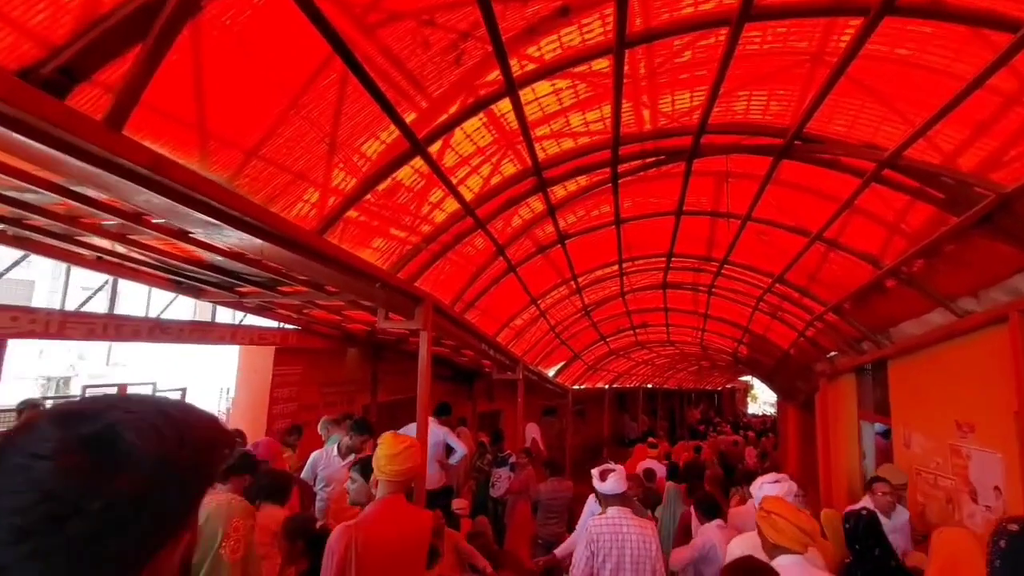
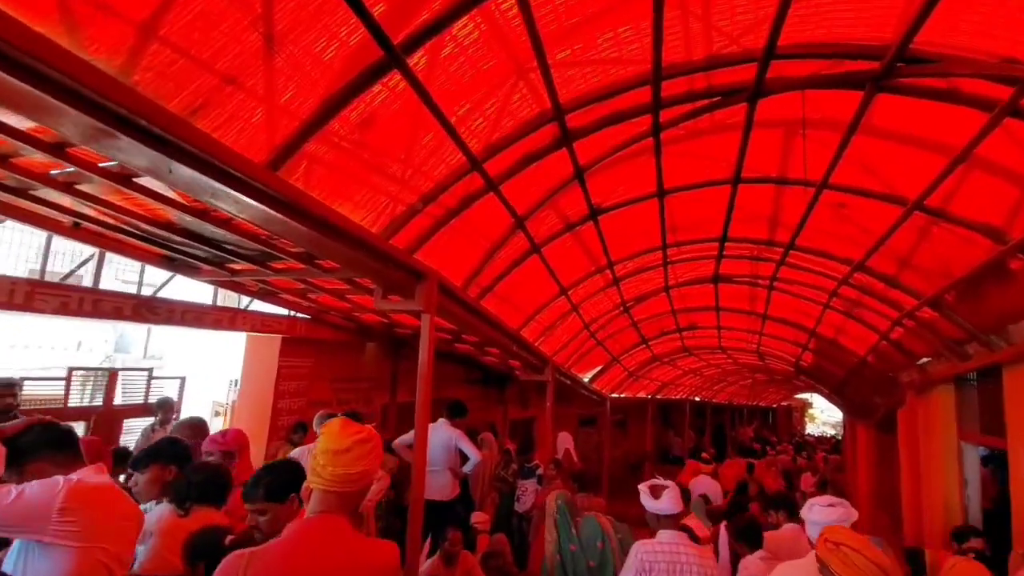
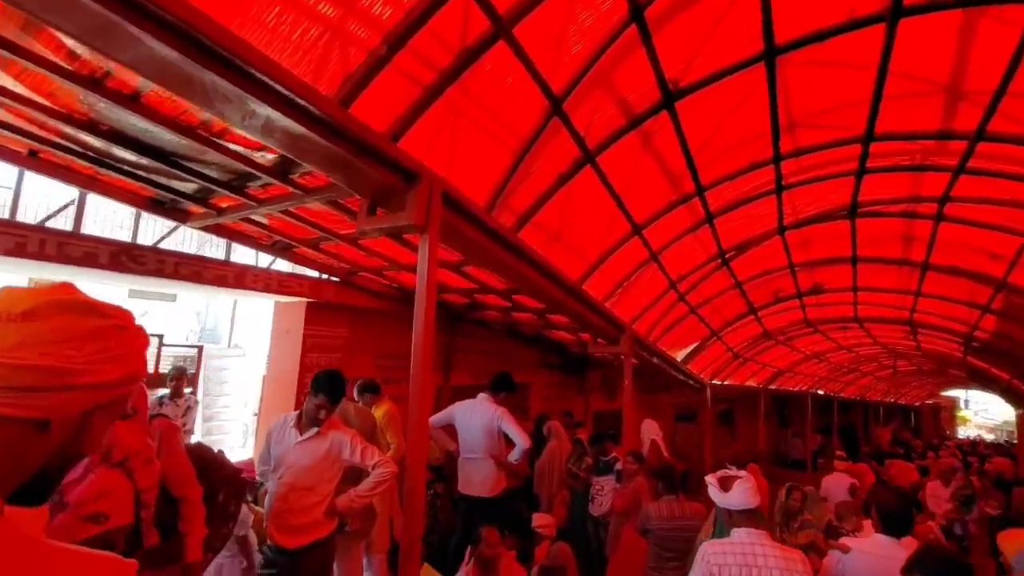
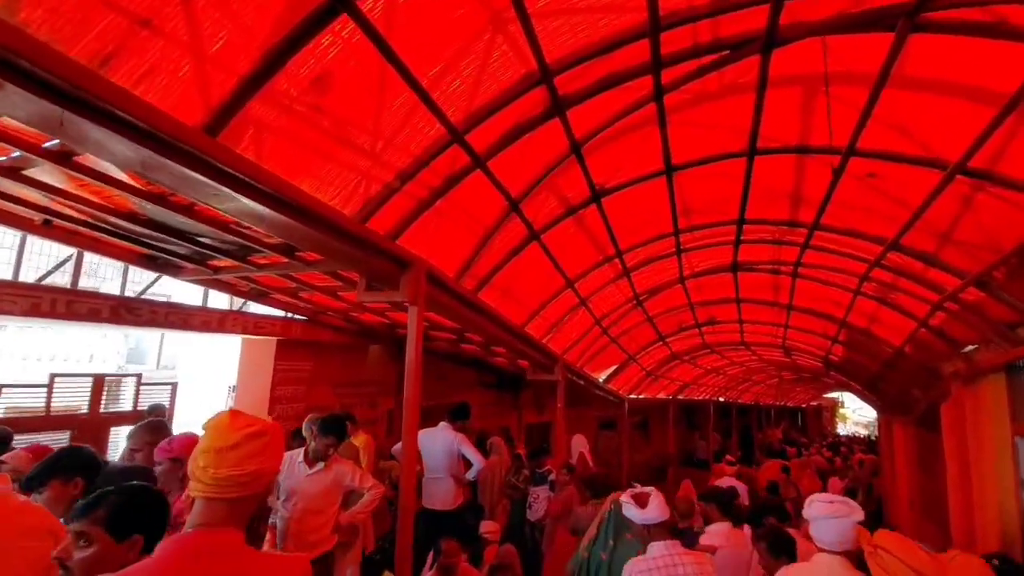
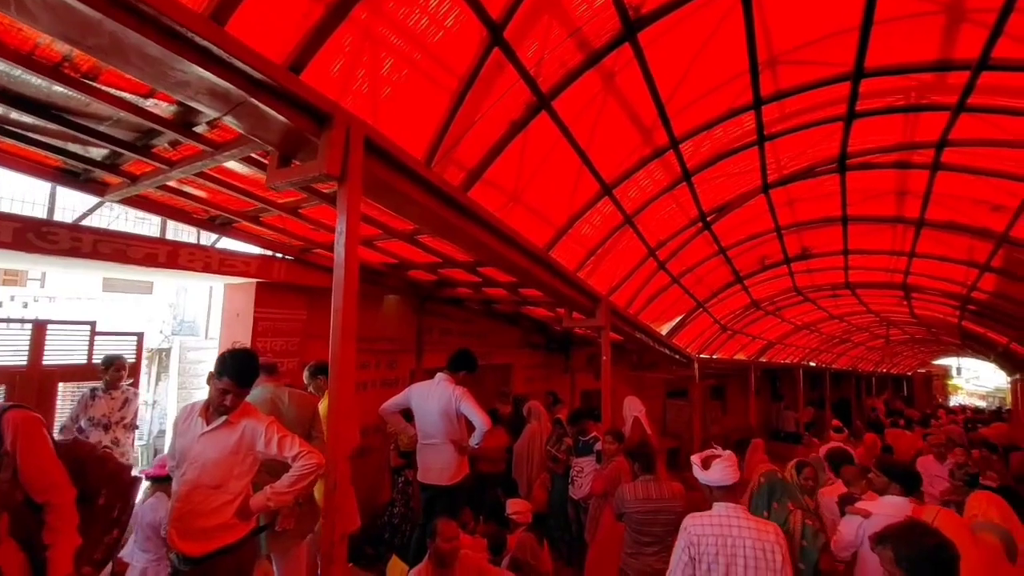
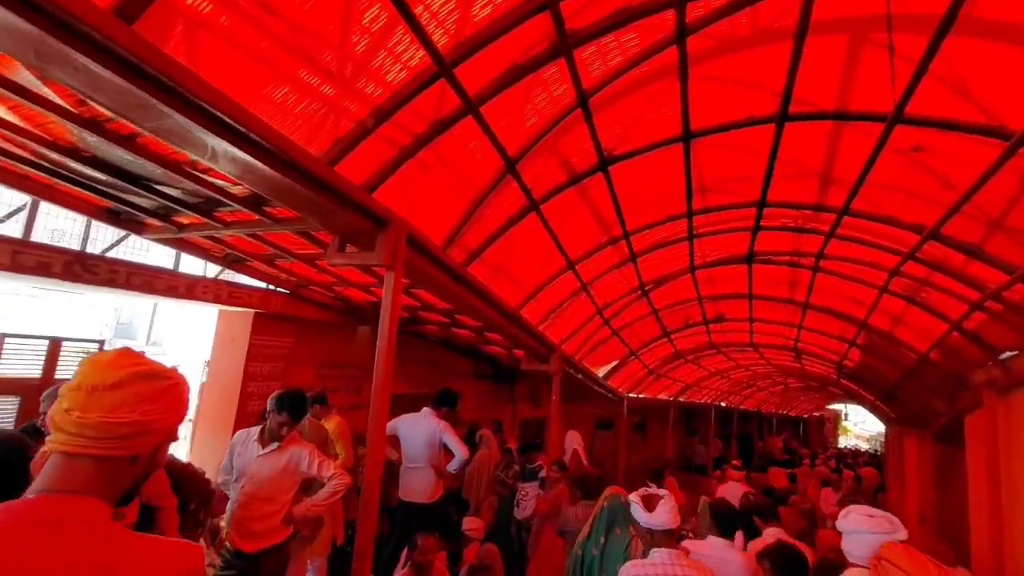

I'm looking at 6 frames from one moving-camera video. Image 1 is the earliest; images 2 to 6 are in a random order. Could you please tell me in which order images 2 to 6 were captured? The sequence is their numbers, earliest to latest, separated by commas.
2, 4, 6, 3, 5
